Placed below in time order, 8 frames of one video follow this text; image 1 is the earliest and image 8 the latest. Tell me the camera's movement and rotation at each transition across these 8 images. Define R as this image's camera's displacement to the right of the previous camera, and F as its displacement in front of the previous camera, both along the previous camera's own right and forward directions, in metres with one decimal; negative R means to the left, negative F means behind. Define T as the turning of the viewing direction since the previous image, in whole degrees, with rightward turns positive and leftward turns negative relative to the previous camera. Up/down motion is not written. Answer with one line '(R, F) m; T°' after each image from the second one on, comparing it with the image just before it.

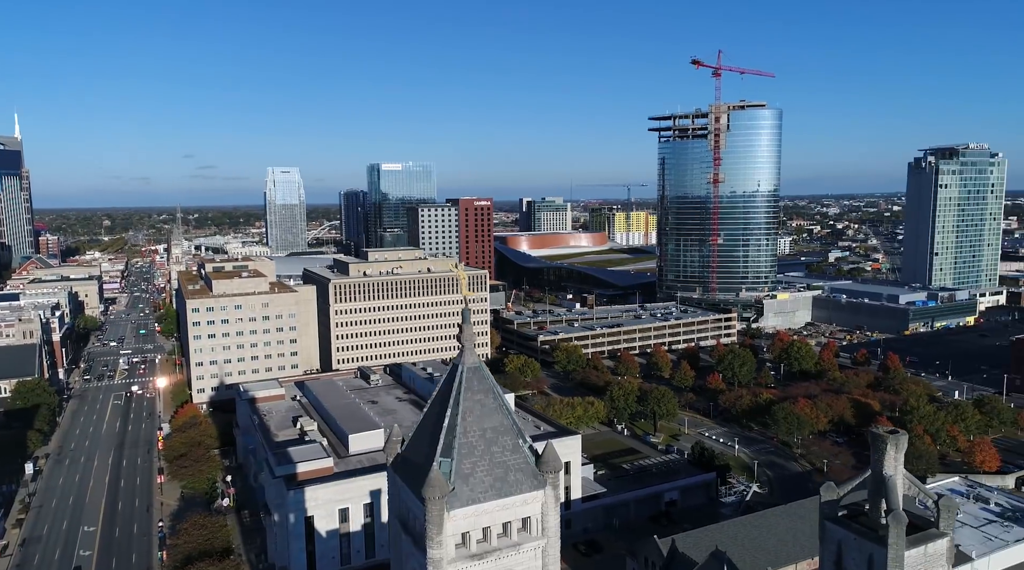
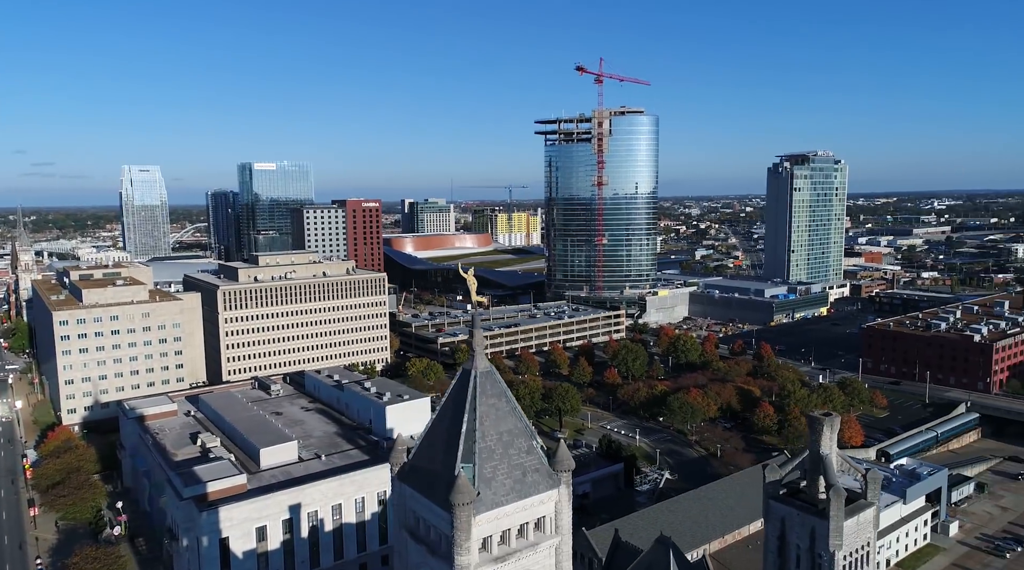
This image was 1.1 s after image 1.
(-4.9, -0.2) m; +12°
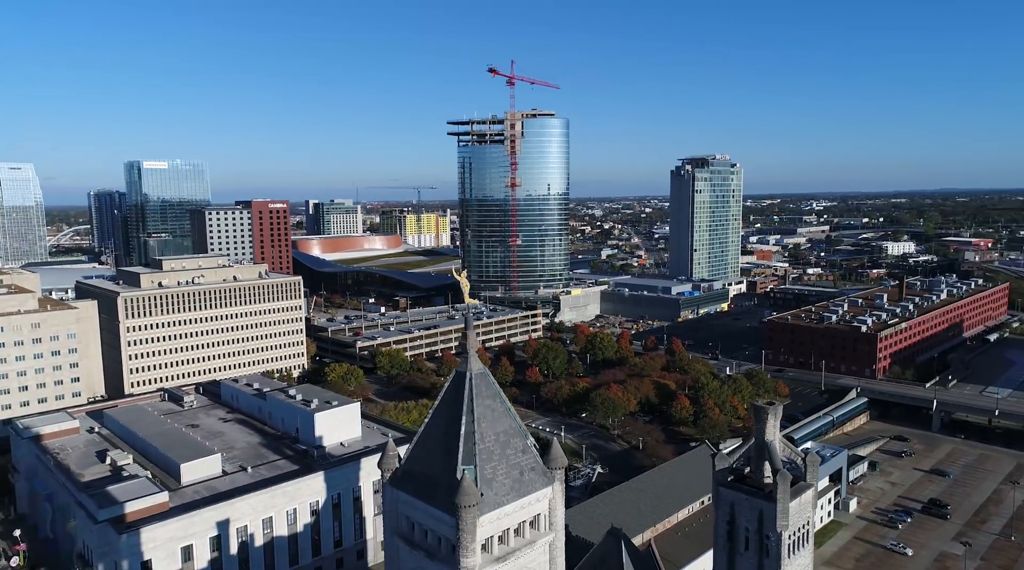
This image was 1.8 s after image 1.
(-3.3, +0.1) m; +9°
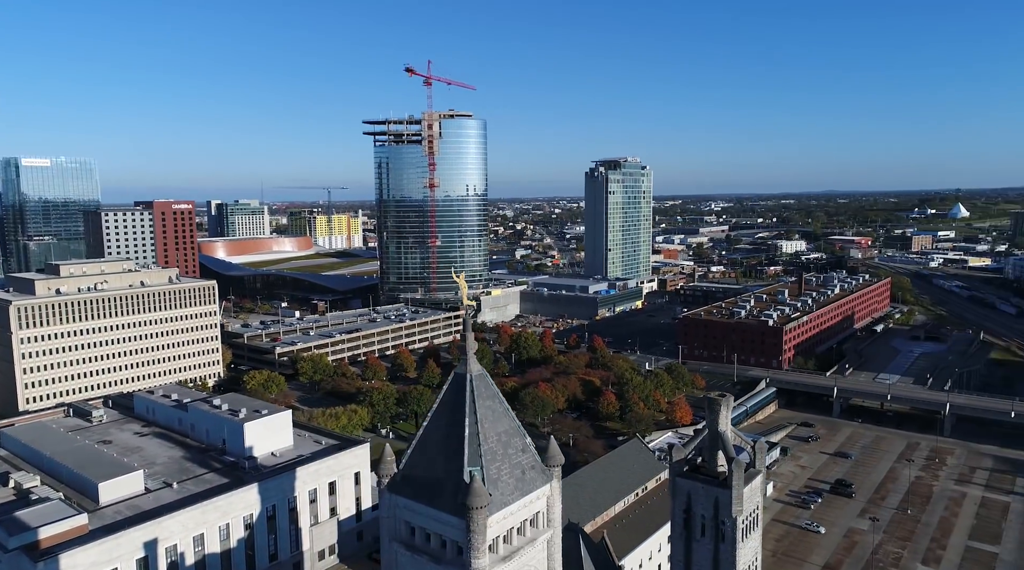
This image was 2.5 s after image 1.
(-3.3, +0.3) m; +9°
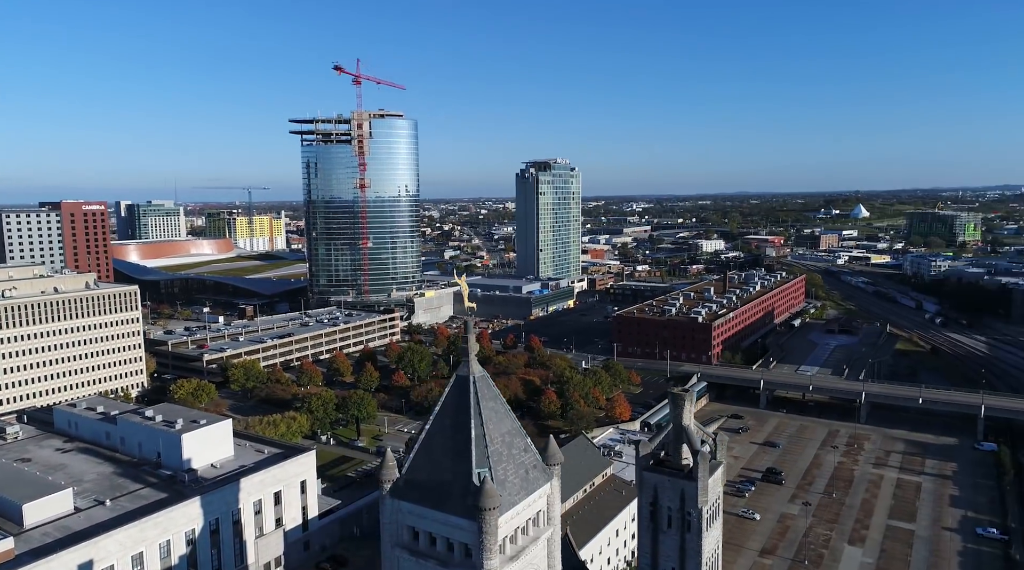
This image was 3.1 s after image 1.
(-2.8, +0.4) m; +7°
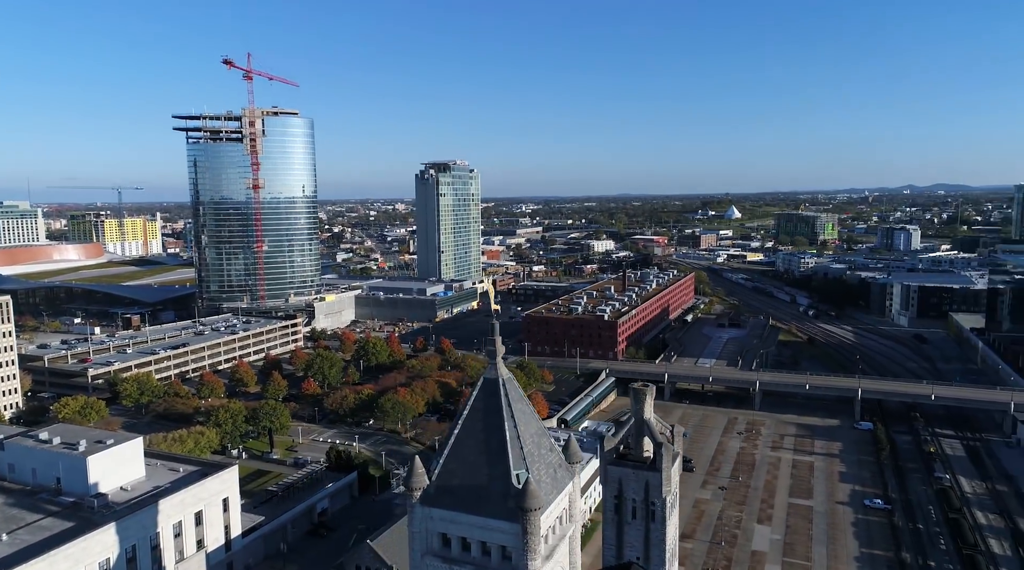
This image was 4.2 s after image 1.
(-4.4, +1.1) m; +11°
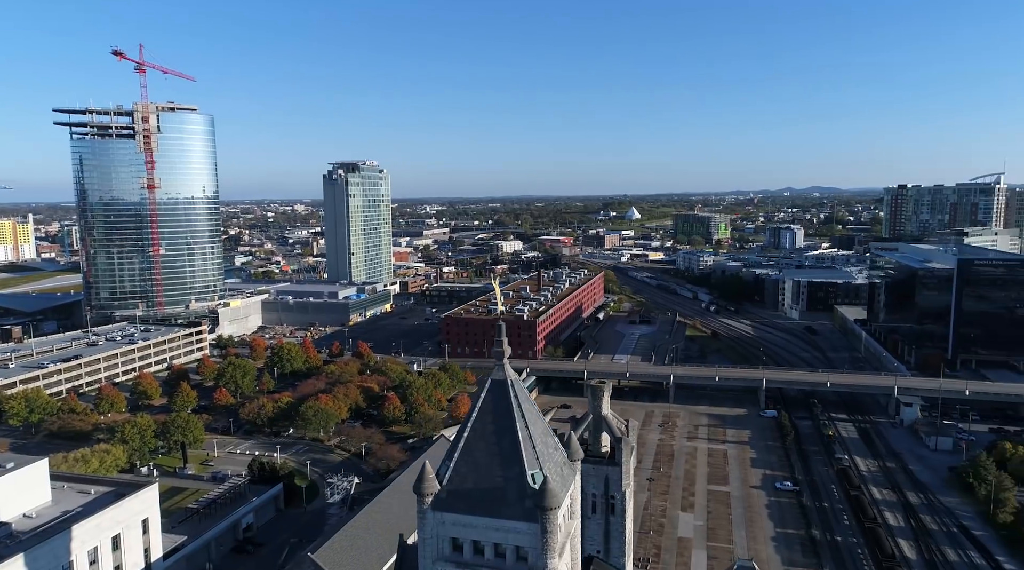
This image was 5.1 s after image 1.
(-3.1, +1.1) m; +9°
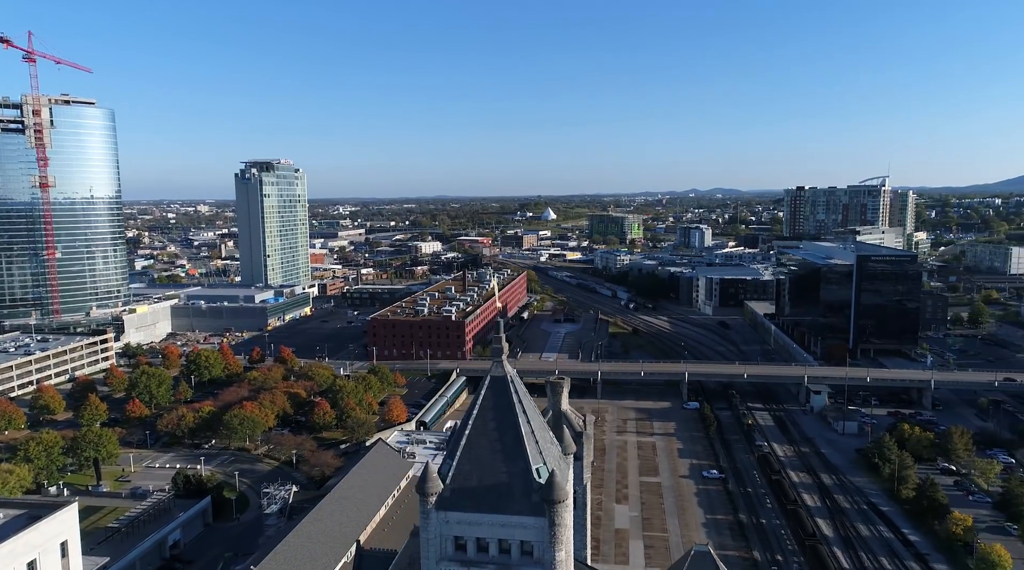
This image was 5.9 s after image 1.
(-2.3, +1.1) m; +8°
